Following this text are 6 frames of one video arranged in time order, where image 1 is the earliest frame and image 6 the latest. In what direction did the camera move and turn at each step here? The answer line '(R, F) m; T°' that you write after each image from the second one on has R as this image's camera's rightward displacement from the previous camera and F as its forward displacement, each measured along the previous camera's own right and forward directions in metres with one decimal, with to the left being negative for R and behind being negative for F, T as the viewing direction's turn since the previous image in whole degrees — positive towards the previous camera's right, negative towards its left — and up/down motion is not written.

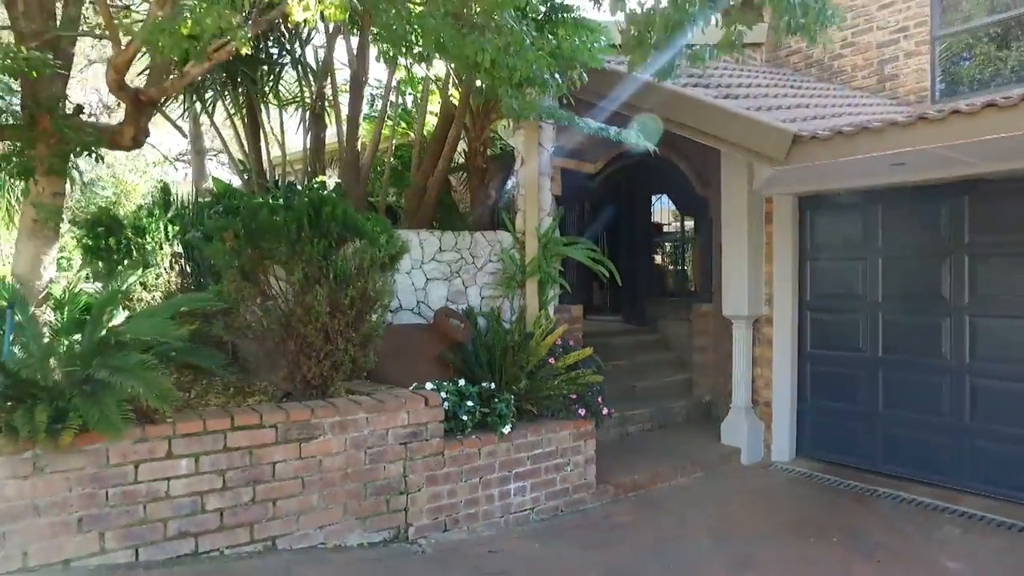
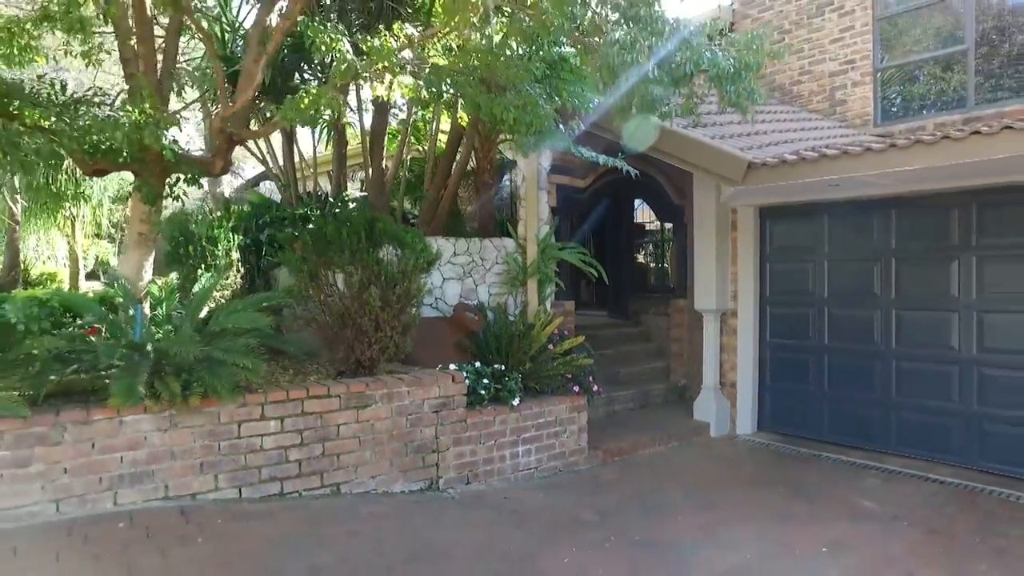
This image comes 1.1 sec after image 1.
(-0.2, -1.2) m; +1°
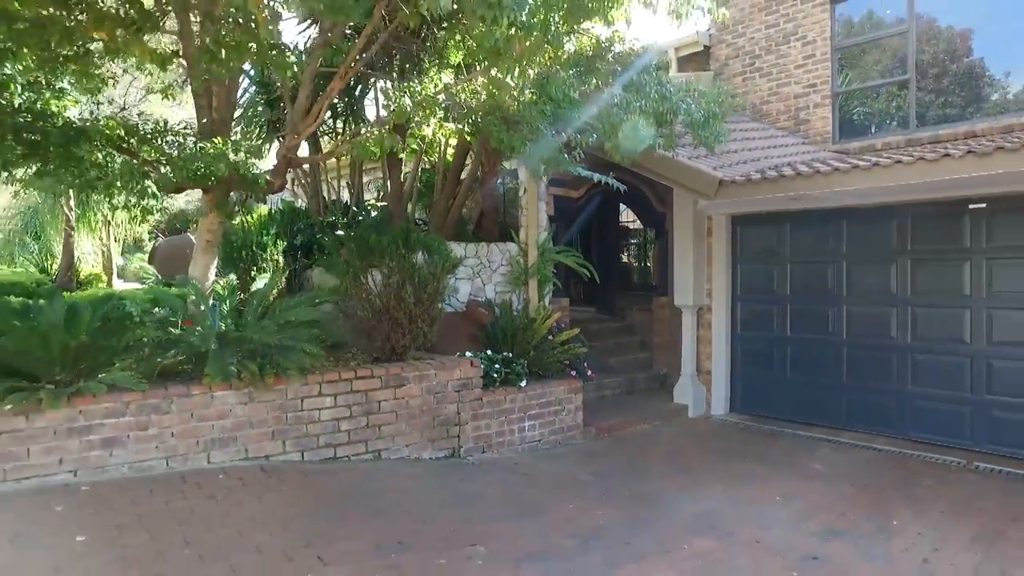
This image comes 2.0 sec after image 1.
(-0.3, -1.1) m; +2°
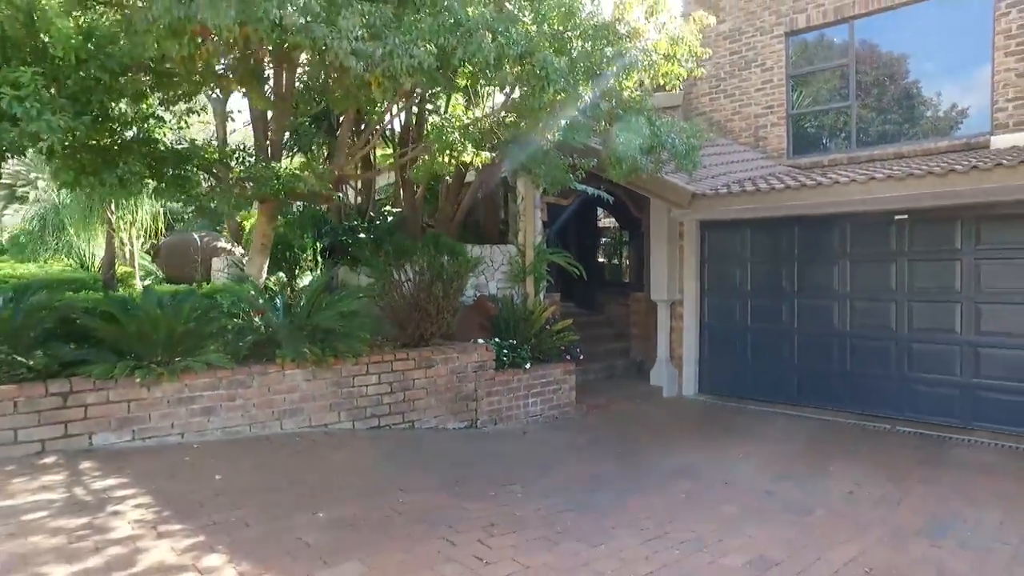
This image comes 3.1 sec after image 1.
(-0.6, -1.2) m; +3°
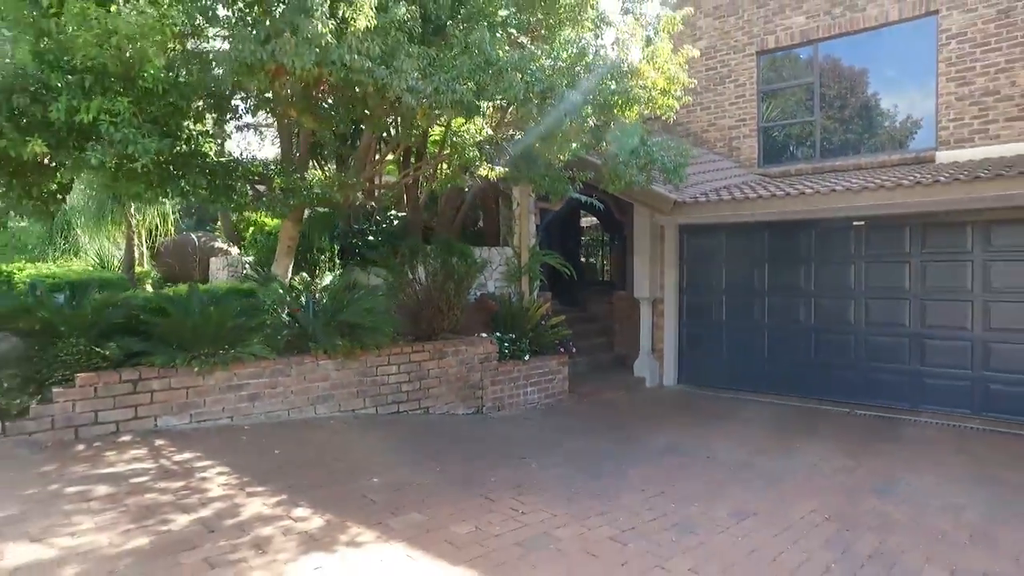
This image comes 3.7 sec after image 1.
(-0.4, -0.8) m; +3°
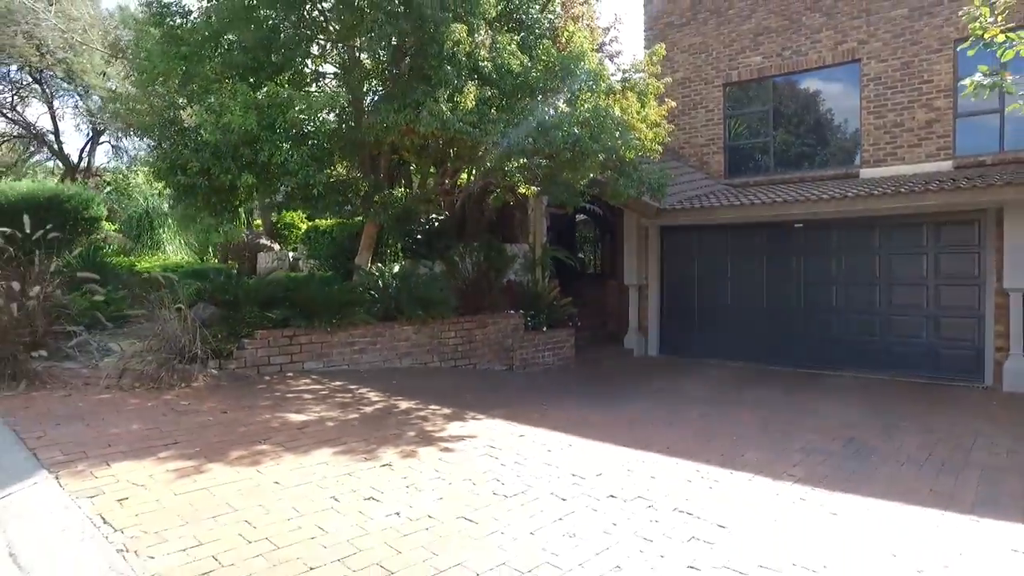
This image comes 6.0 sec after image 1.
(-0.8, -2.7) m; +2°
